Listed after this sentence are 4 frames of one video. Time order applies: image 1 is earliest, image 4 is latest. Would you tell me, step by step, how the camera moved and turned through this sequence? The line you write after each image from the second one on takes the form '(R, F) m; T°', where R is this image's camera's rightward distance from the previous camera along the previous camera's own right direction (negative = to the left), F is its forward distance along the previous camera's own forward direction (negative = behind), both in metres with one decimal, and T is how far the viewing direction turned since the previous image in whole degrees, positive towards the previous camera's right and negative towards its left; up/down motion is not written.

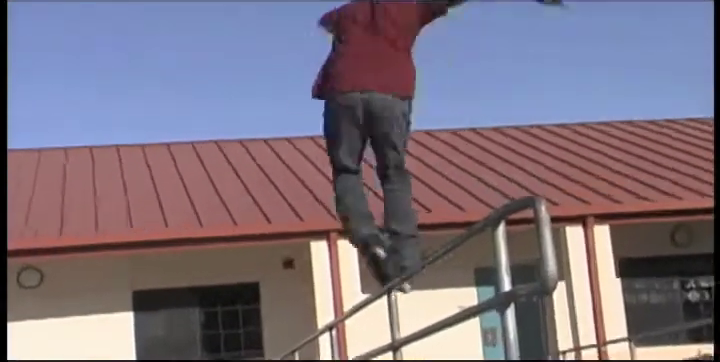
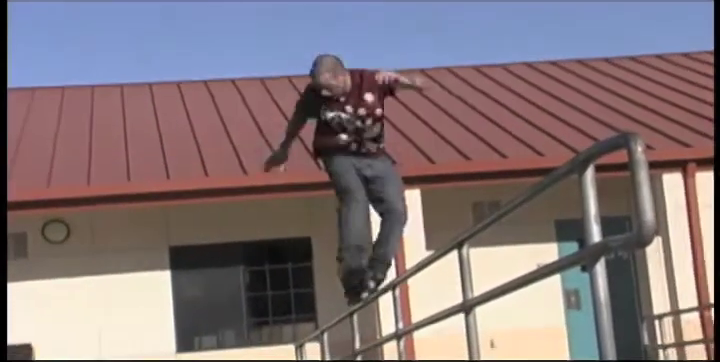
(+0.2, +1.5) m; -5°
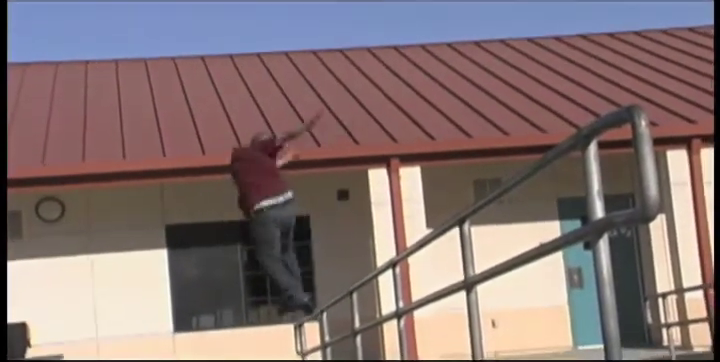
(0.0, +0.2) m; 0°
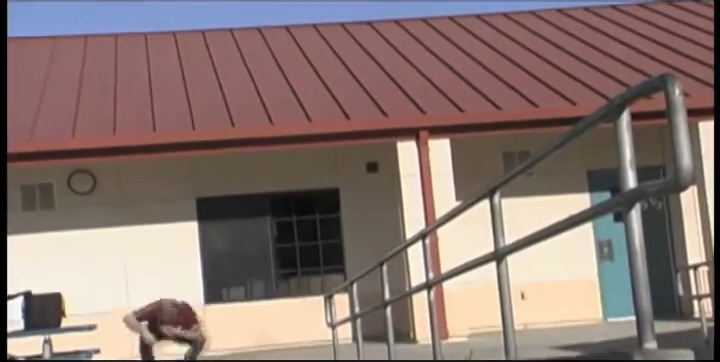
(+0.1, 0.0) m; -2°
